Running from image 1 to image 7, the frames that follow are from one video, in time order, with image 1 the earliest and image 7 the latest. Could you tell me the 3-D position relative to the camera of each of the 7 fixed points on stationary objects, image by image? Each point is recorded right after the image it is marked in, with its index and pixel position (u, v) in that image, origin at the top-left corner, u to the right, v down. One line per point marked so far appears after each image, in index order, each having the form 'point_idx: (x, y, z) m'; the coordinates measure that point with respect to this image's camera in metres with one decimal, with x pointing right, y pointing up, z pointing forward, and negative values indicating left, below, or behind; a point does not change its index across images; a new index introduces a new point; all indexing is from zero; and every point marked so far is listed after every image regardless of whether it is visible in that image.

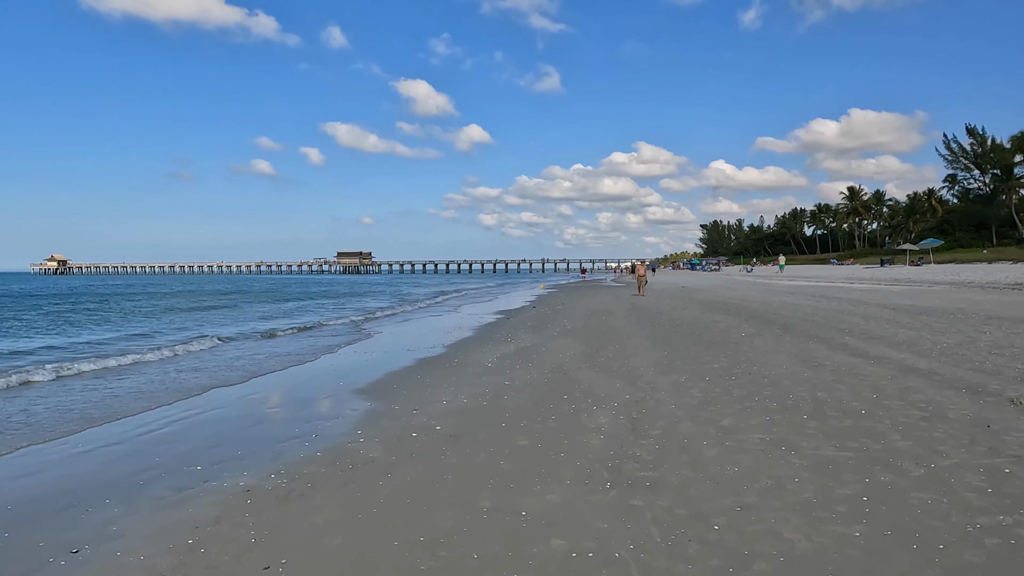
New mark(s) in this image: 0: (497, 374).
0: (-0.2, -1.1, +8.8) m
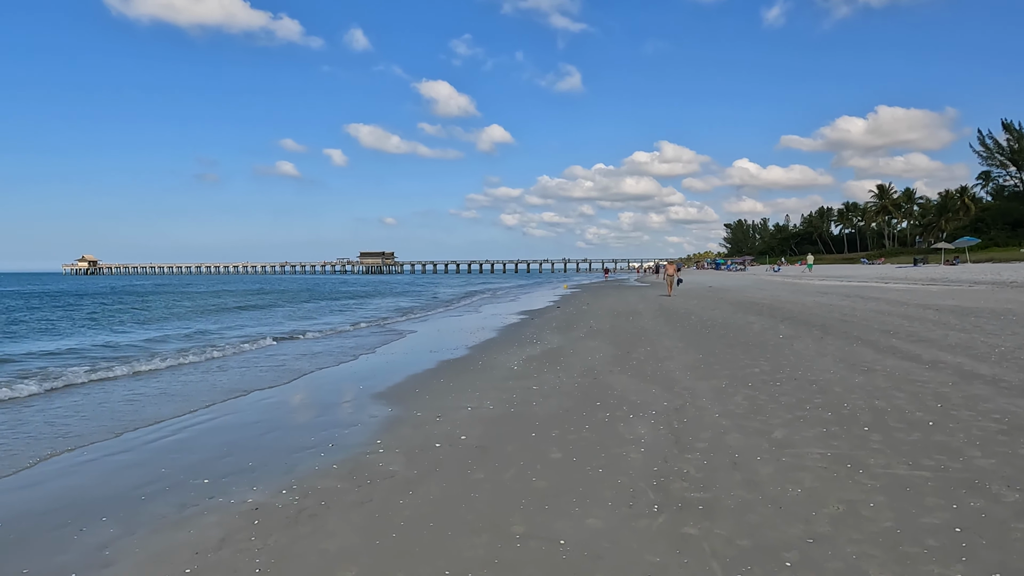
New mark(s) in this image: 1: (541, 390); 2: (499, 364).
0: (+0.2, -1.1, +8.4) m
1: (+0.3, -1.1, +7.4) m
2: (-0.2, -1.1, +9.9) m
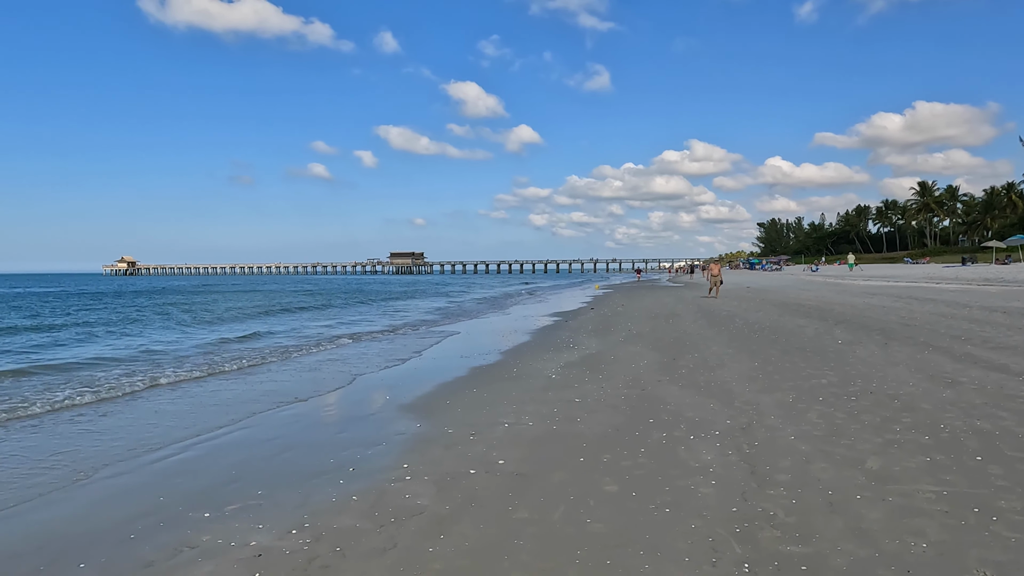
0: (+0.6, -1.2, +7.7) m
1: (+0.7, -1.2, +6.7) m
2: (+0.3, -1.1, +9.2) m
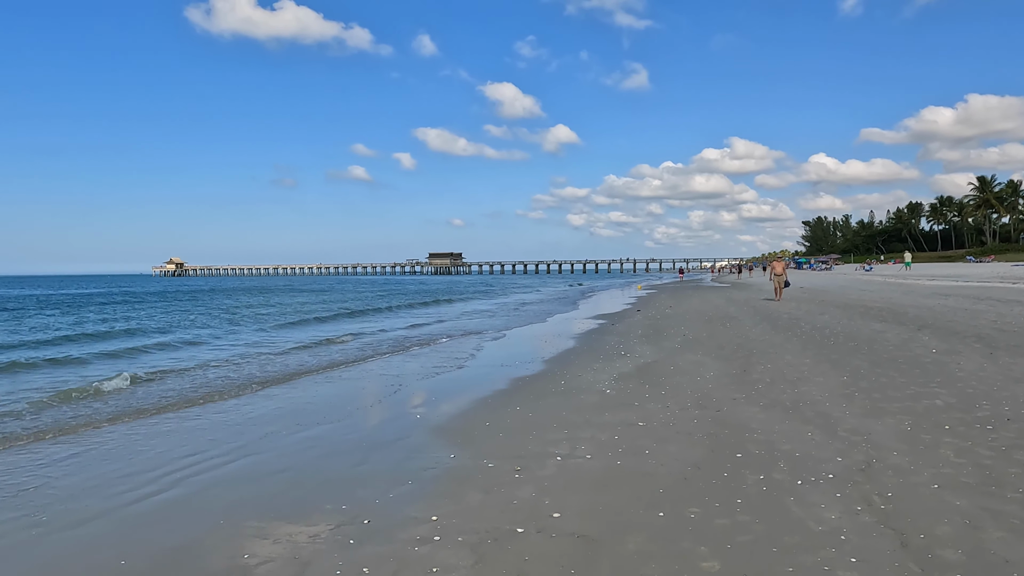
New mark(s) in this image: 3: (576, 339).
0: (+1.1, -1.2, +6.5) m
1: (+1.2, -1.2, +5.5) m
2: (+0.9, -1.2, +8.1) m
3: (+1.4, -1.1, +14.3) m
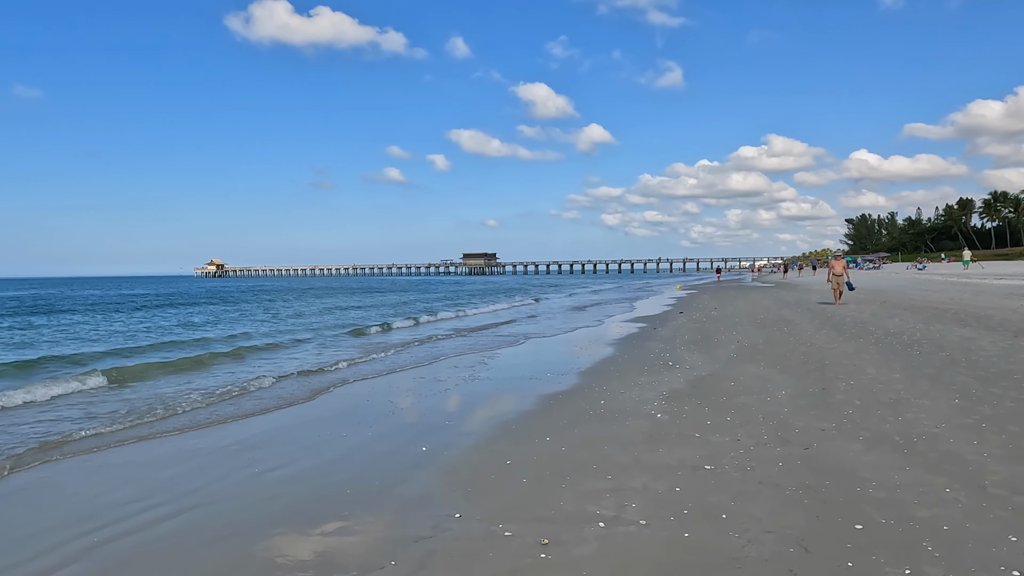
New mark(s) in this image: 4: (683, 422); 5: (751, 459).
0: (+1.3, -1.2, +5.2) m
1: (+1.3, -1.2, +4.1) m
2: (+1.2, -1.2, +6.7) m
3: (+2.0, -1.1, +12.9) m
4: (+1.5, -1.2, +5.8) m
5: (+1.7, -1.2, +4.7) m
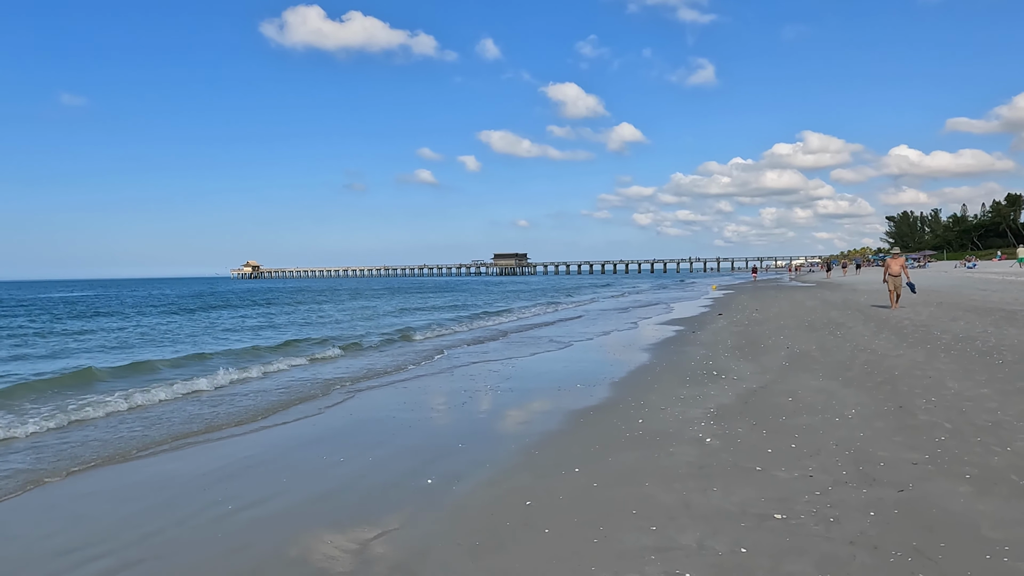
0: (+1.4, -1.2, +4.2) m
1: (+1.4, -1.2, +3.2) m
2: (+1.4, -1.2, +5.8) m
3: (+2.5, -1.1, +11.9) m
4: (+1.7, -1.2, +4.9) m
5: (+1.8, -1.2, +3.8) m
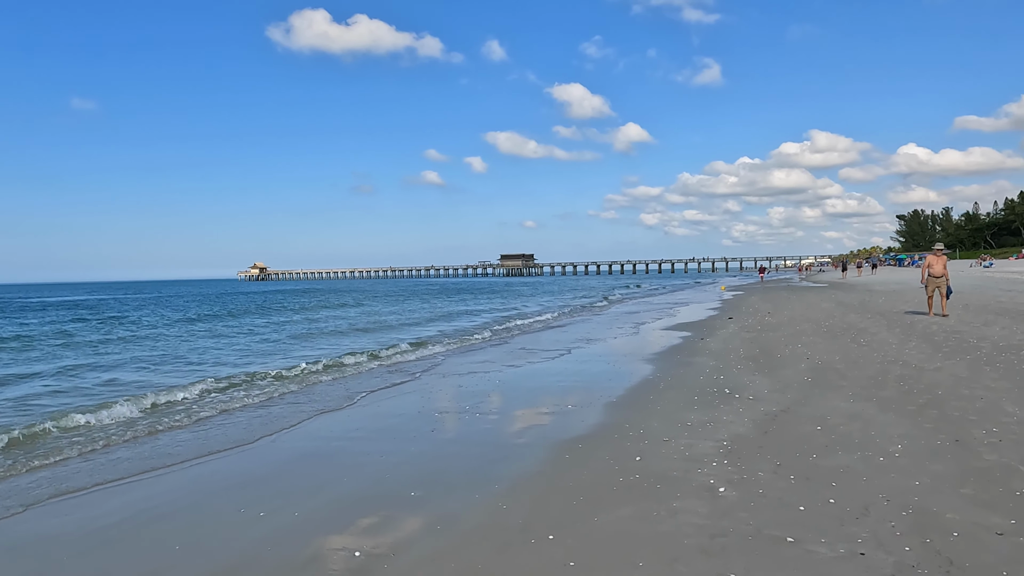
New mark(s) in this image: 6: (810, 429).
0: (+1.2, -1.3, +3.1) m
1: (+1.2, -1.3, +2.1) m
2: (+1.2, -1.3, +4.7) m
3: (+2.3, -1.2, +10.8) m
4: (+1.4, -1.2, +3.8) m
5: (+1.5, -1.2, +2.7) m
6: (+2.5, -1.2, +5.6) m
